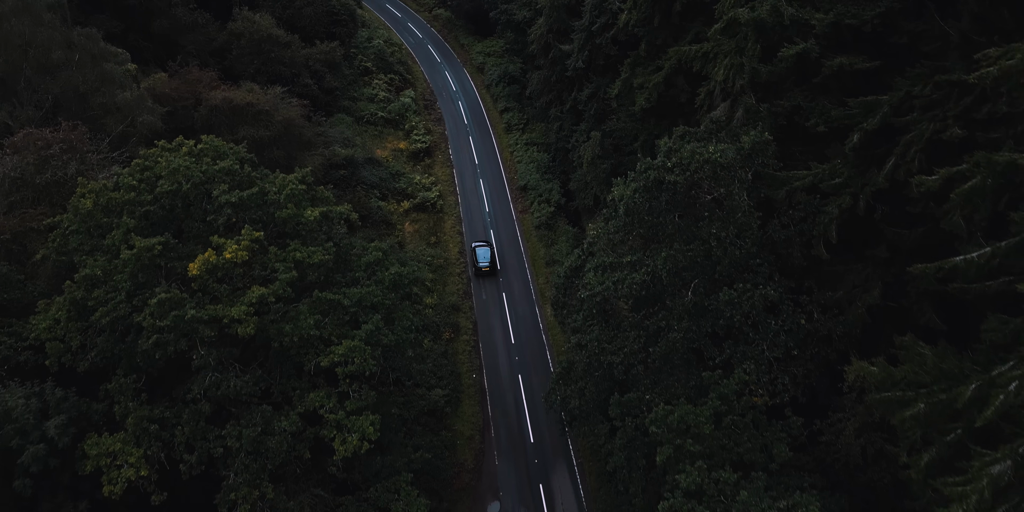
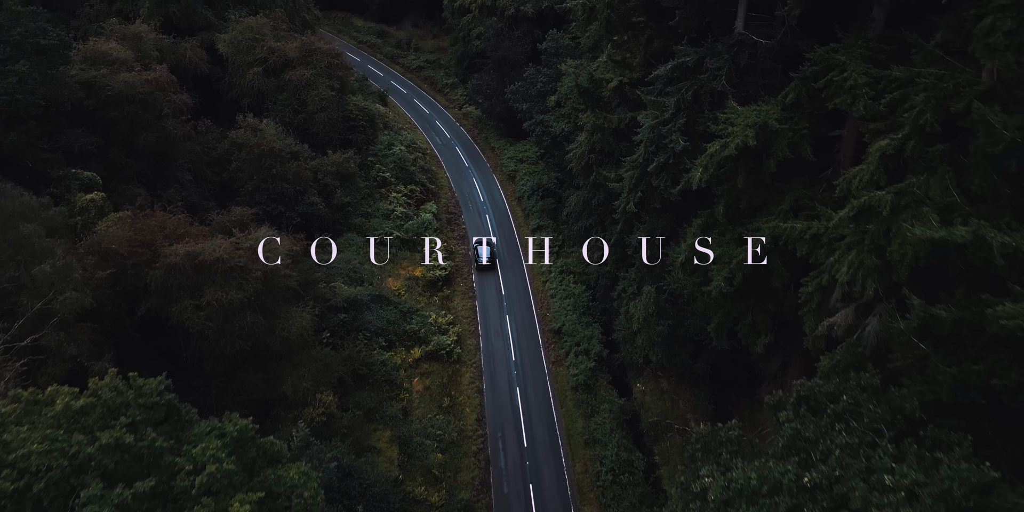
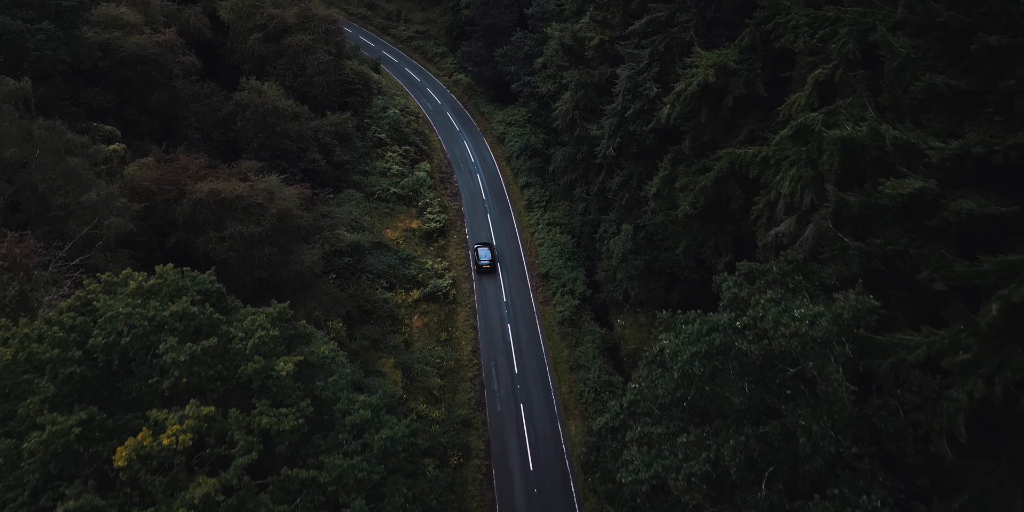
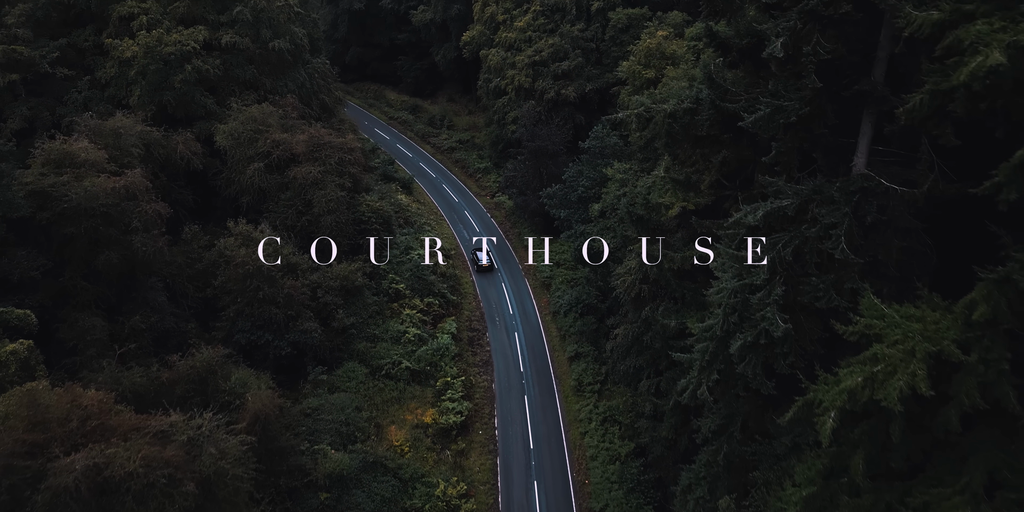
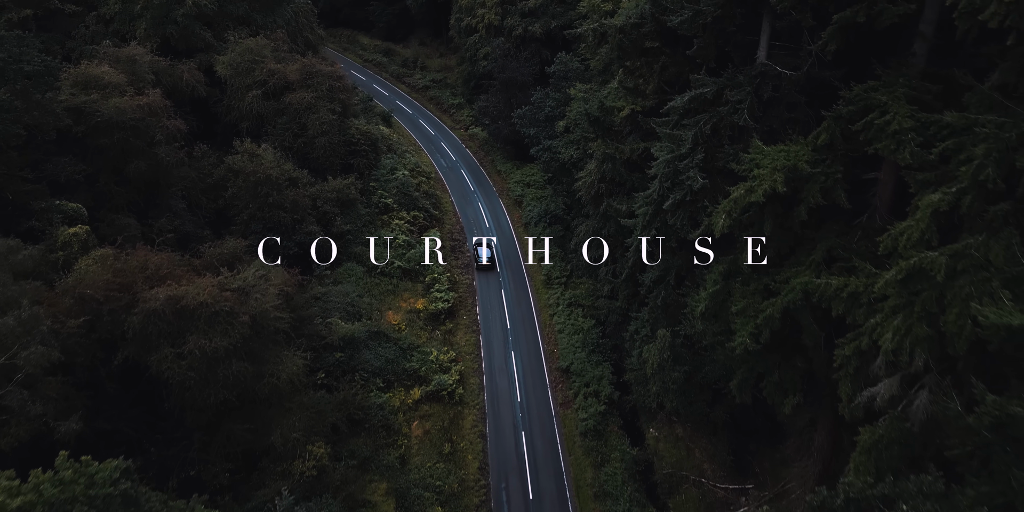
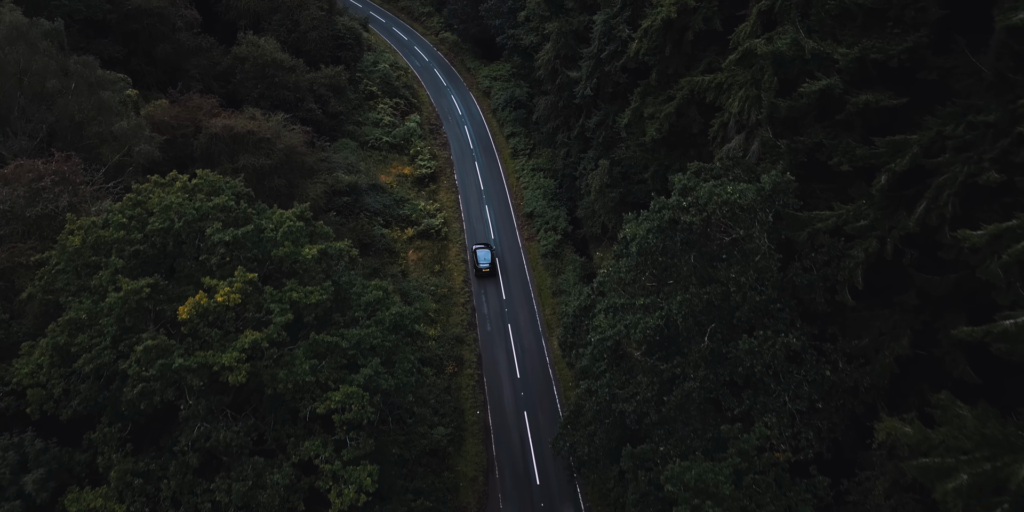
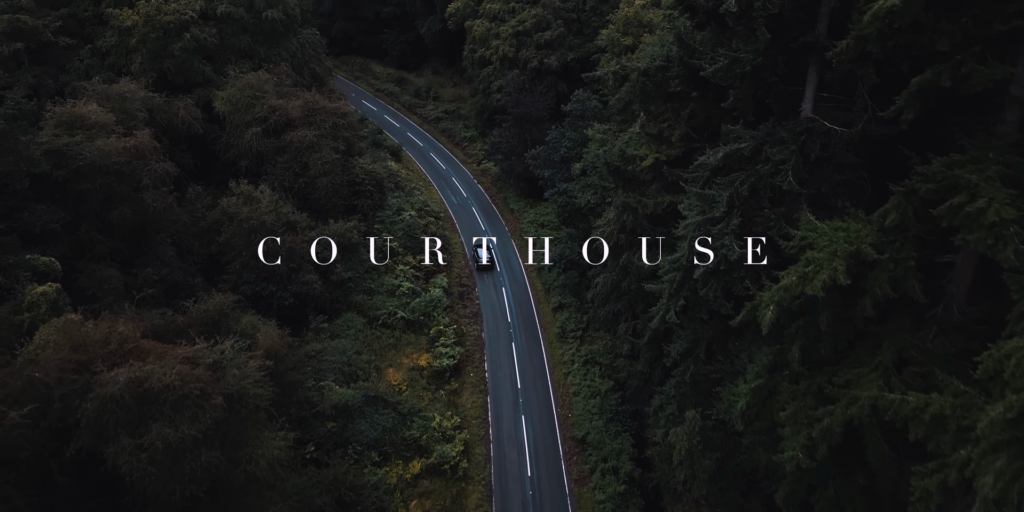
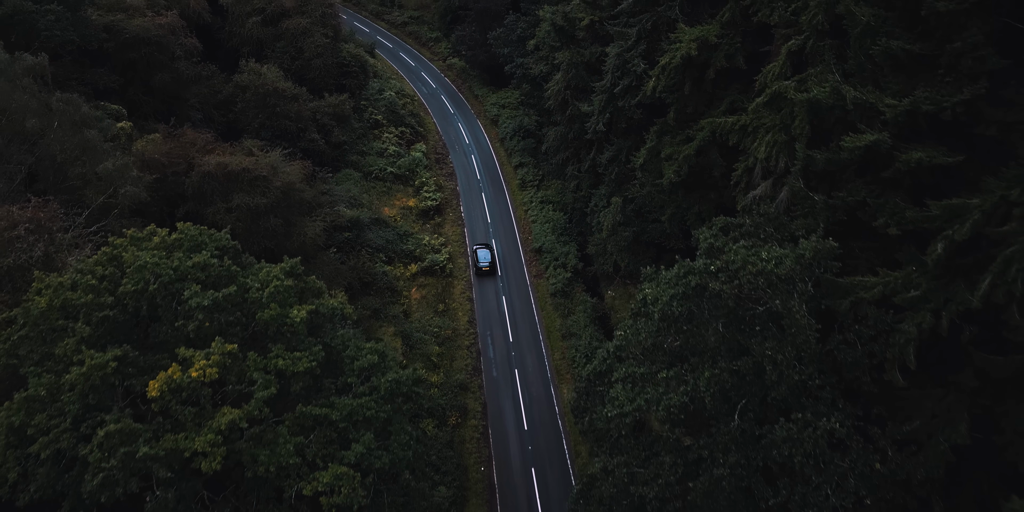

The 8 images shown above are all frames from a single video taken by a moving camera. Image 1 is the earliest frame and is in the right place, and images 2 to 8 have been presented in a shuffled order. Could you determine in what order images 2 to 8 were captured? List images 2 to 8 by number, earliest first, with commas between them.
6, 8, 3, 2, 5, 7, 4
